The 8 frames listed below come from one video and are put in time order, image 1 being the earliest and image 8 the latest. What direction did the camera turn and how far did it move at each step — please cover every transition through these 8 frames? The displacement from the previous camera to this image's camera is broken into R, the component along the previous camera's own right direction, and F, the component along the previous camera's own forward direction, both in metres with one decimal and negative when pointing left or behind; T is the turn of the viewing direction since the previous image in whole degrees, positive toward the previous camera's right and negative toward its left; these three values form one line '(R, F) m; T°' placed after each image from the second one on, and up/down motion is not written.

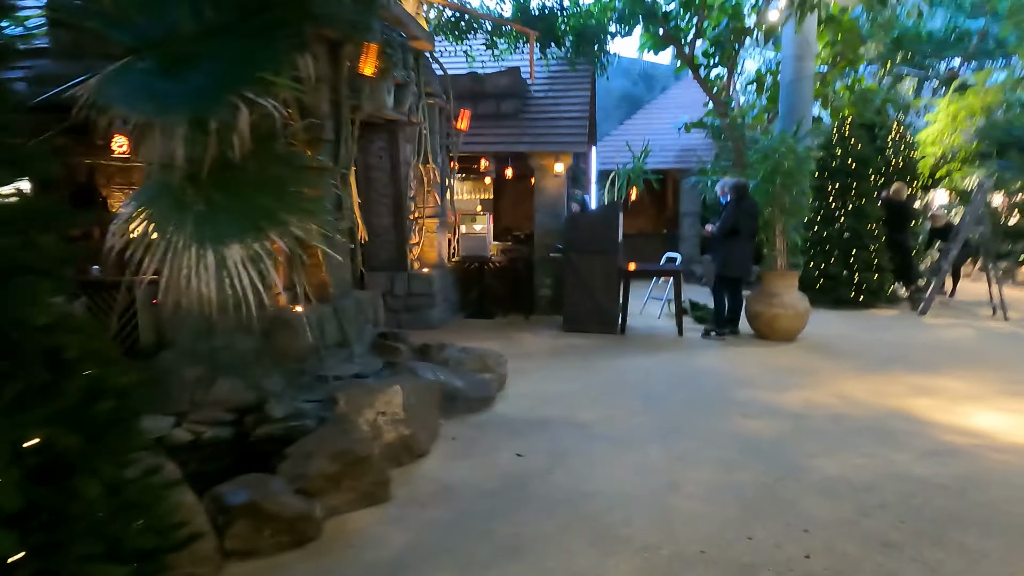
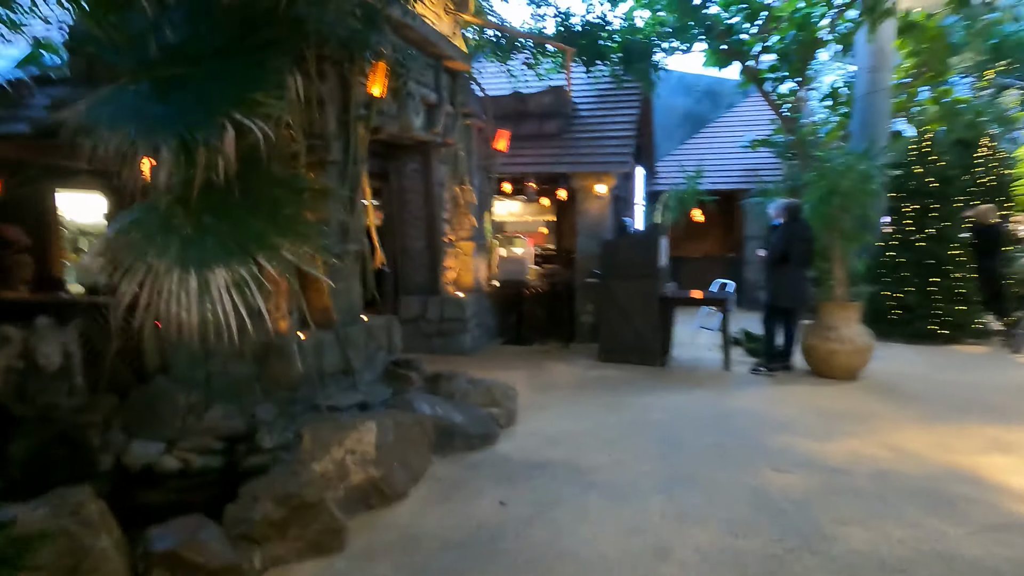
(+0.4, +0.3) m; -7°
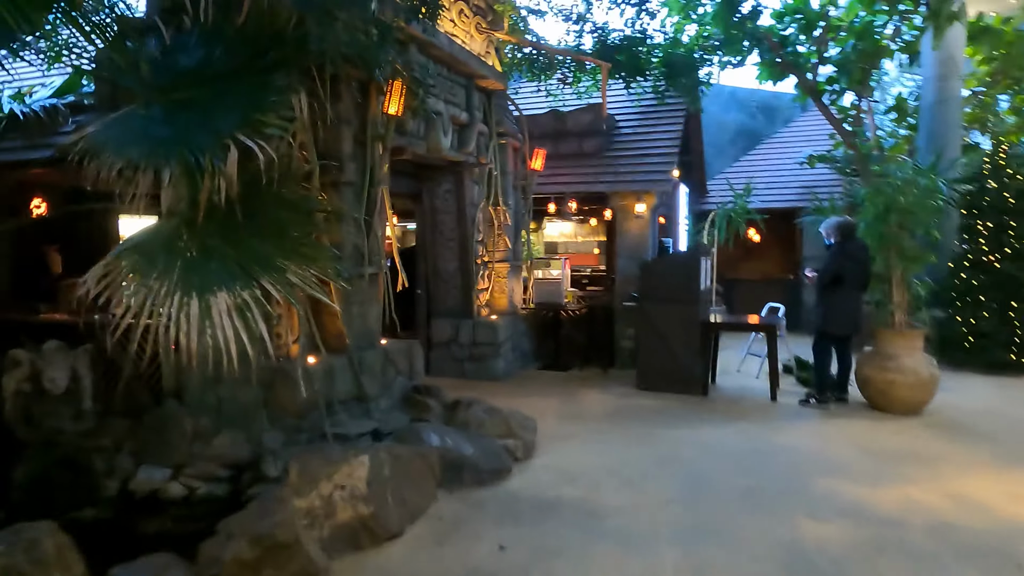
(+0.2, +0.2) m; -5°
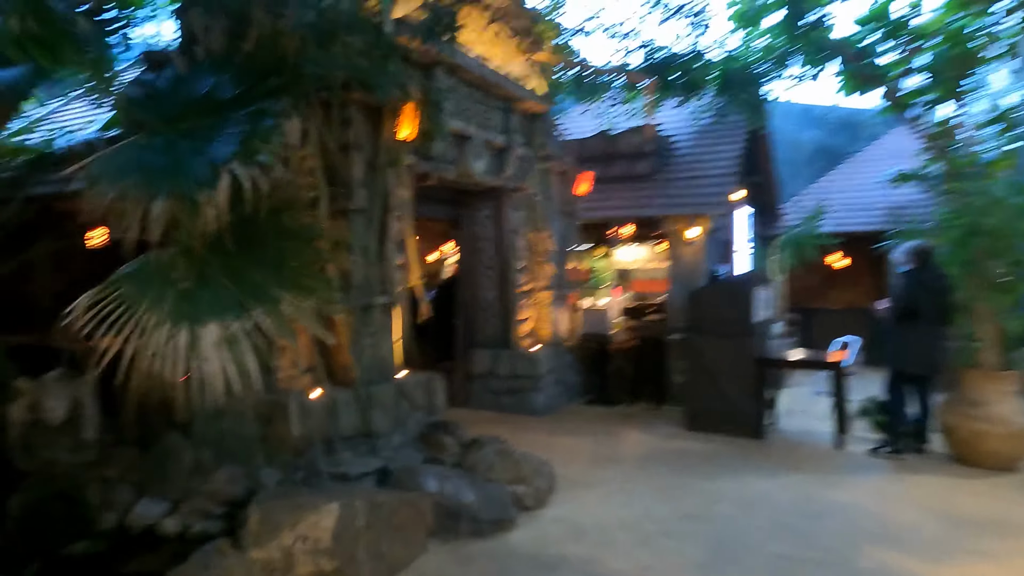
(+0.4, +0.3) m; -7°
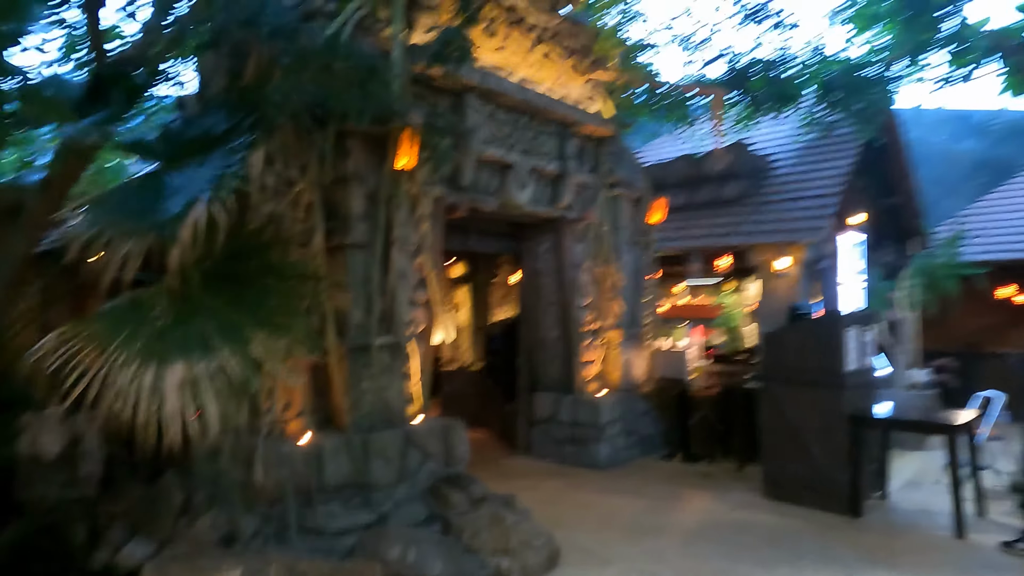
(+0.8, +0.5) m; -14°
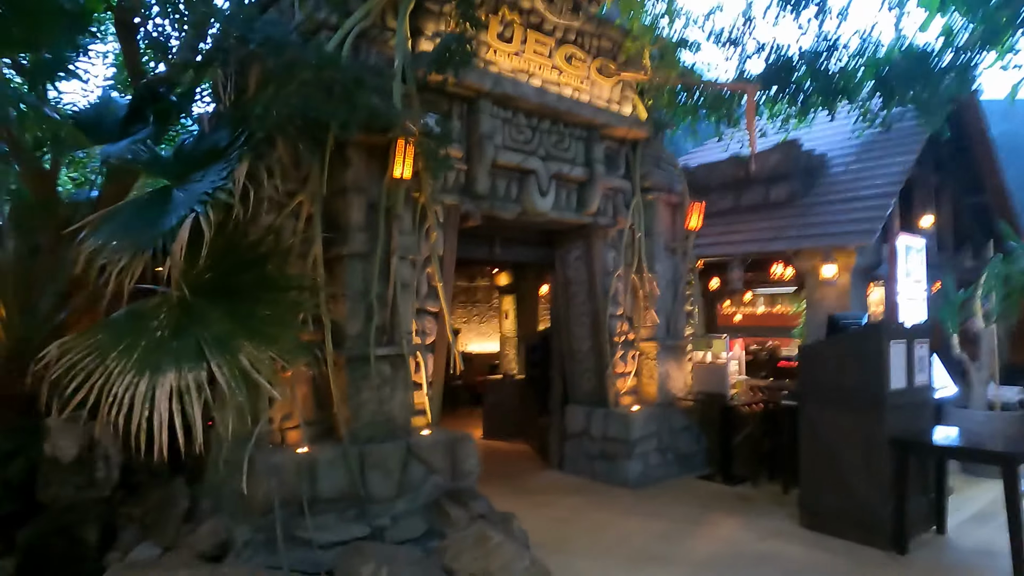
(+0.5, +0.2) m; -8°
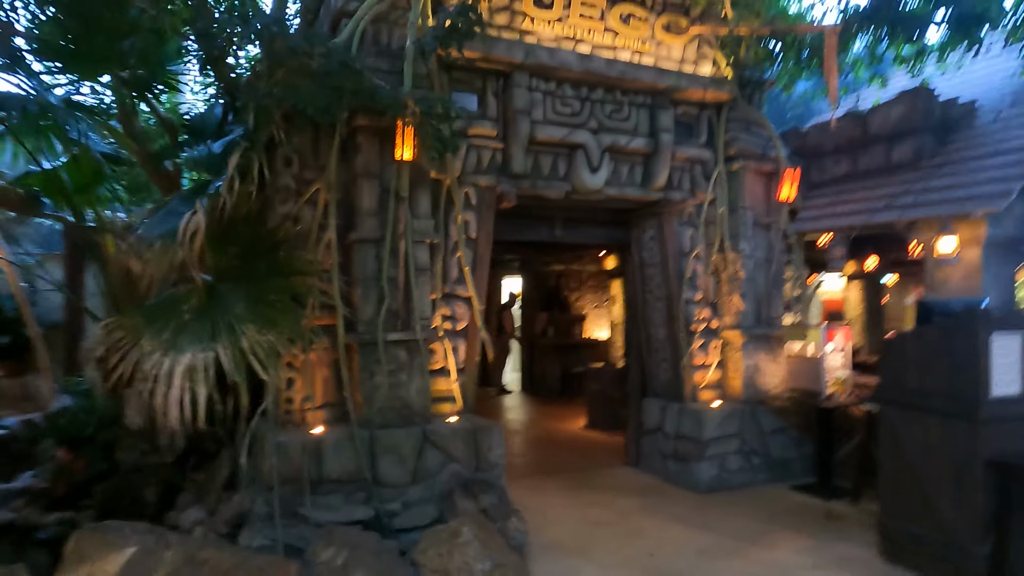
(+0.9, +0.4) m; -17°
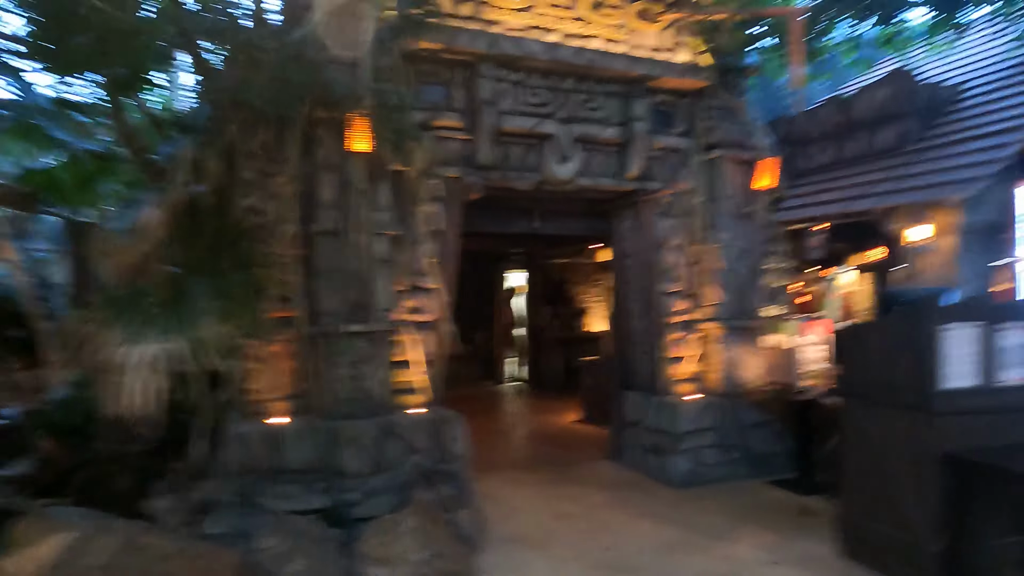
(+0.4, 0.0) m; -3°
